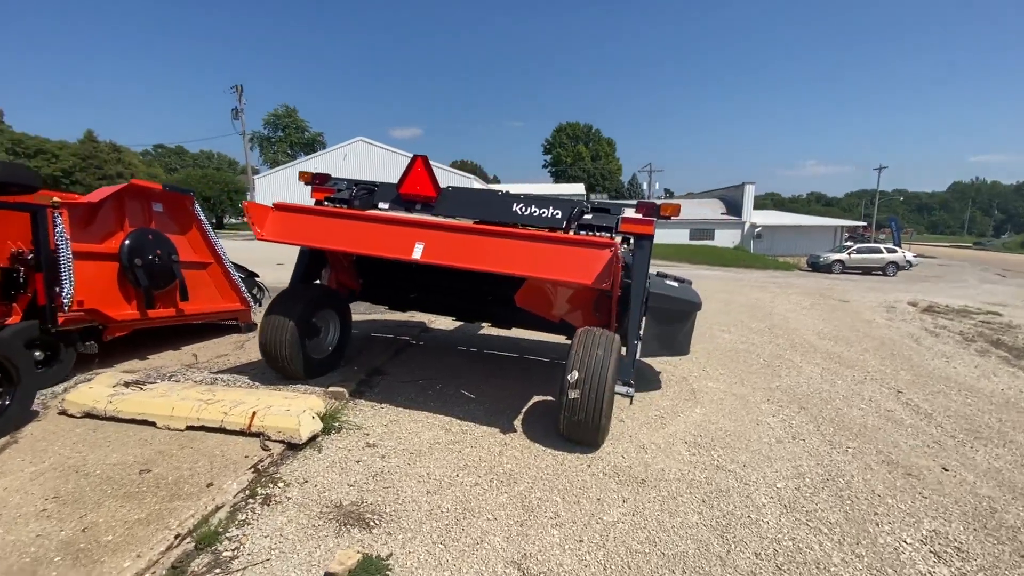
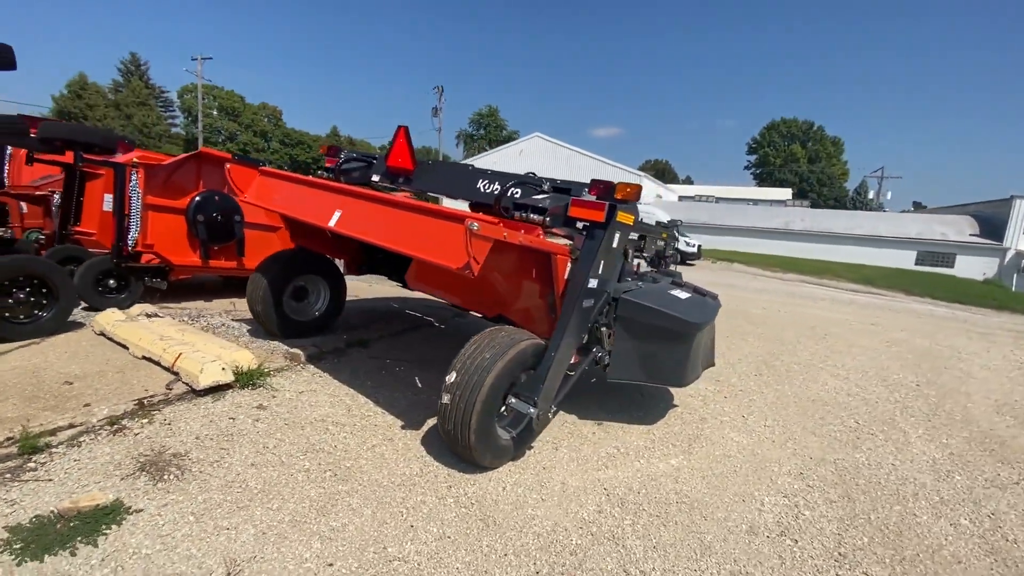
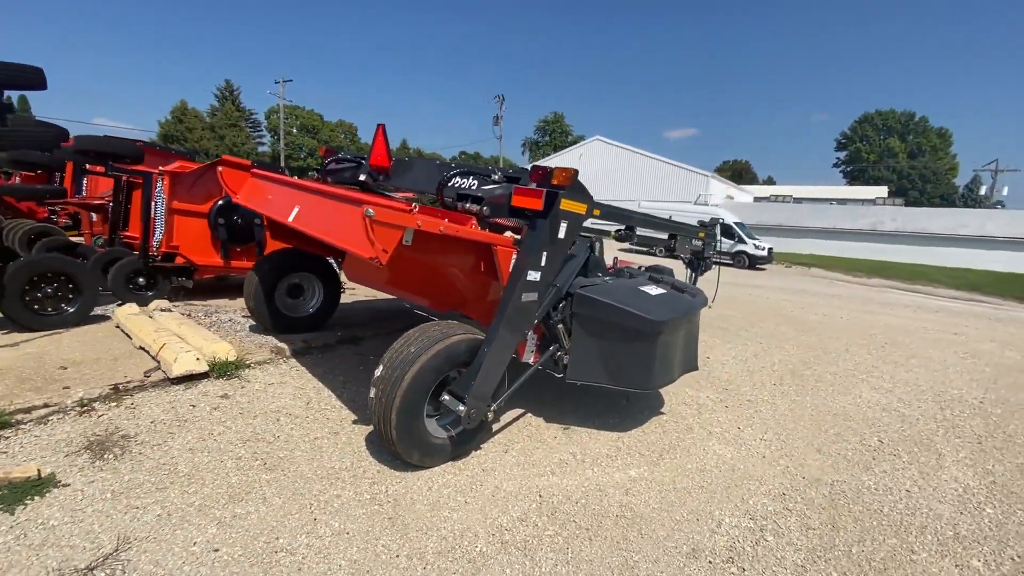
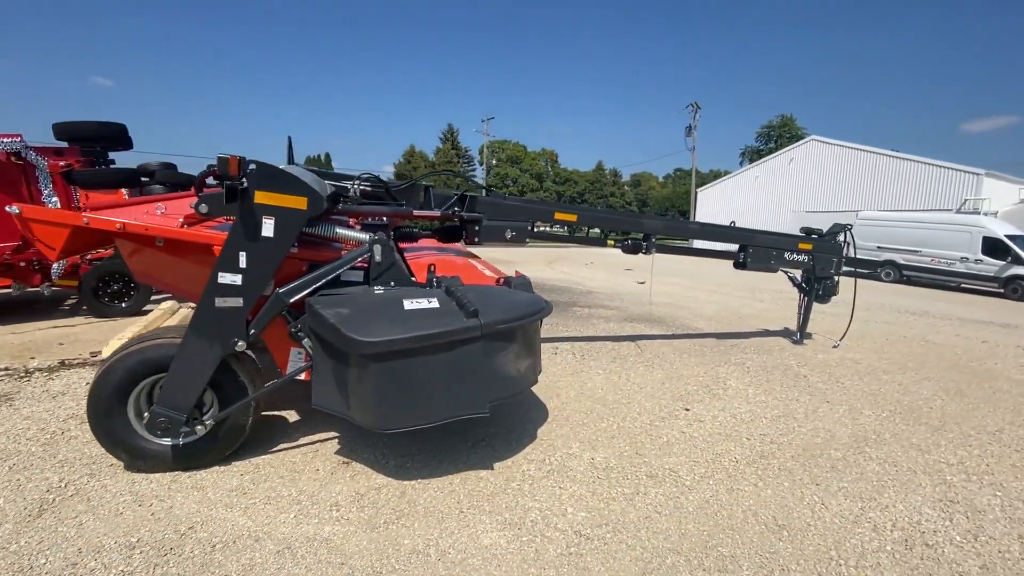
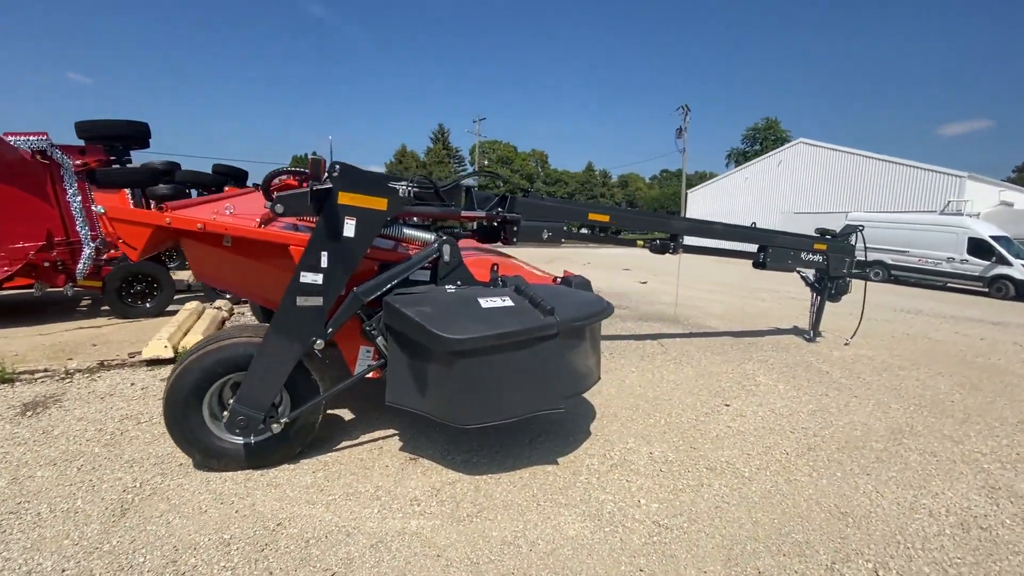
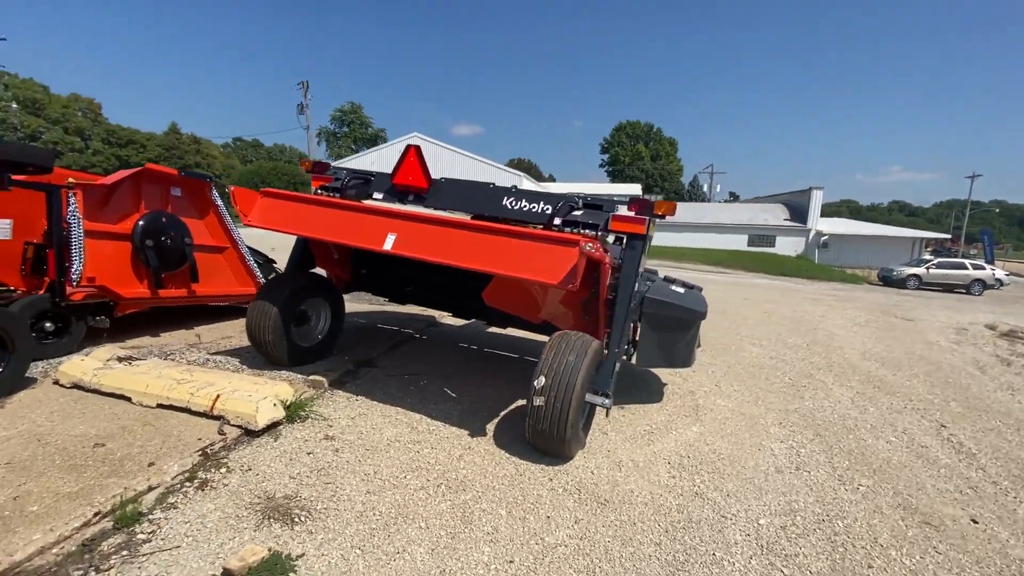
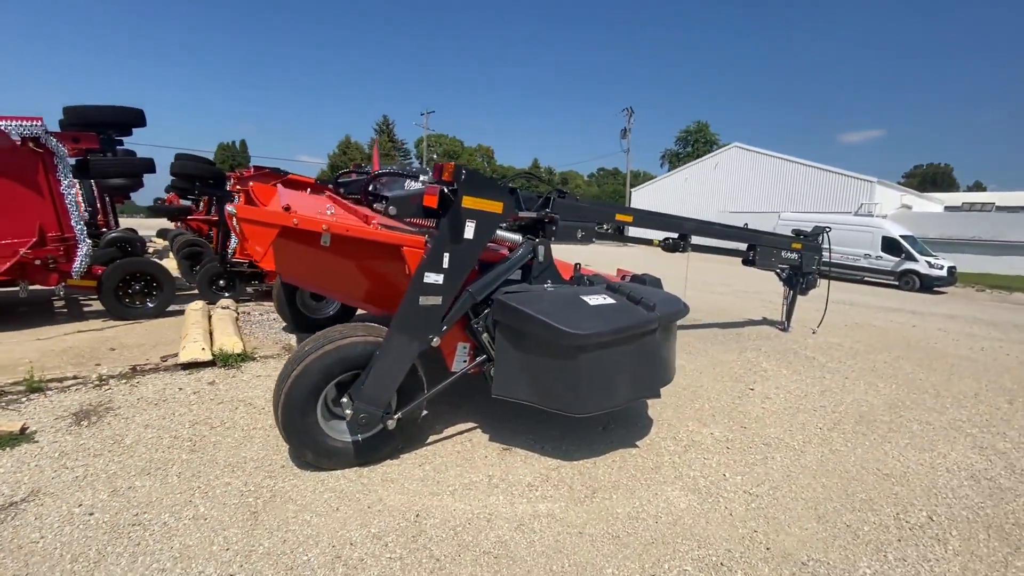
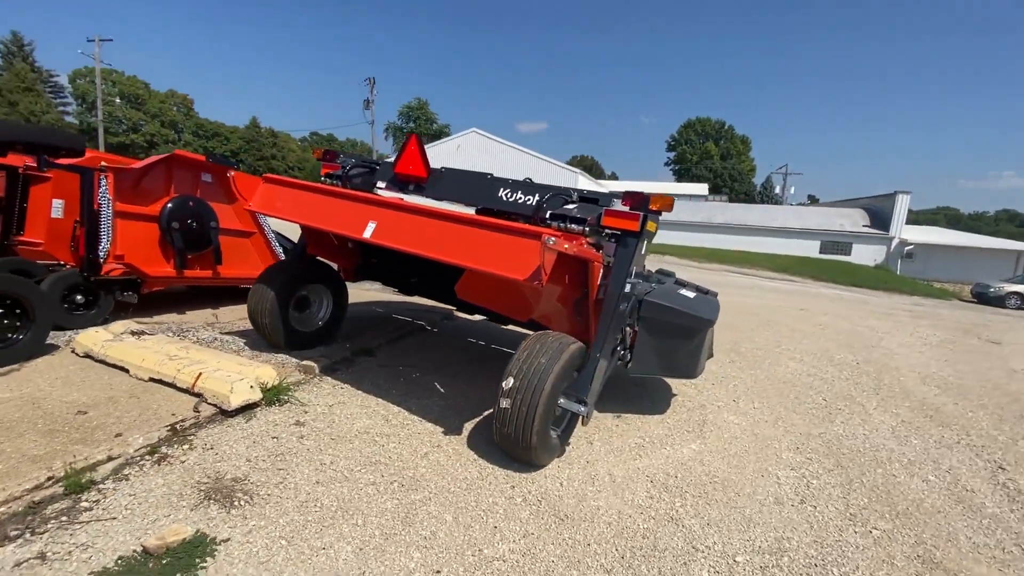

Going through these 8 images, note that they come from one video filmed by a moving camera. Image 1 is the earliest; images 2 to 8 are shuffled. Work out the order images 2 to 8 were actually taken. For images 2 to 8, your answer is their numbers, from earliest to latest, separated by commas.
6, 8, 2, 3, 7, 5, 4
